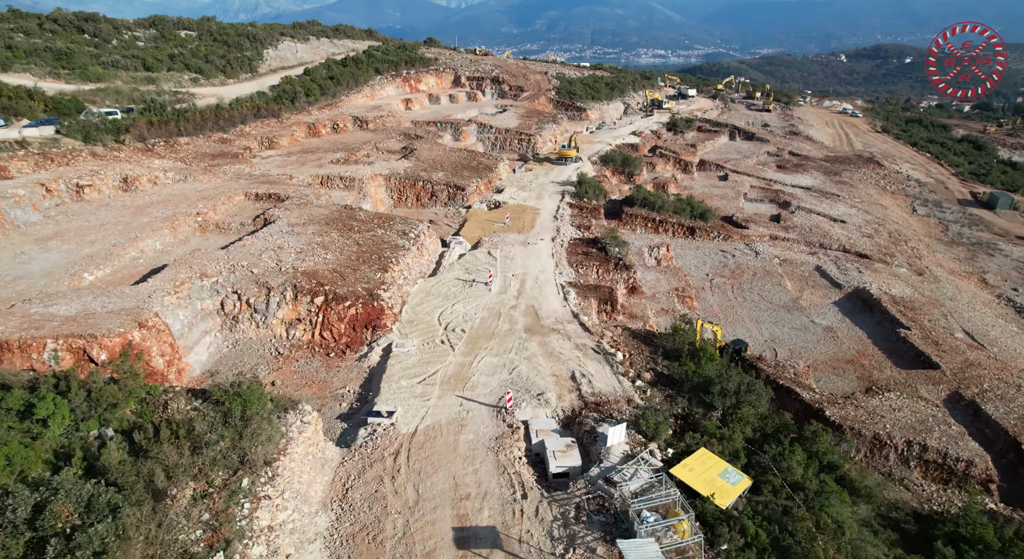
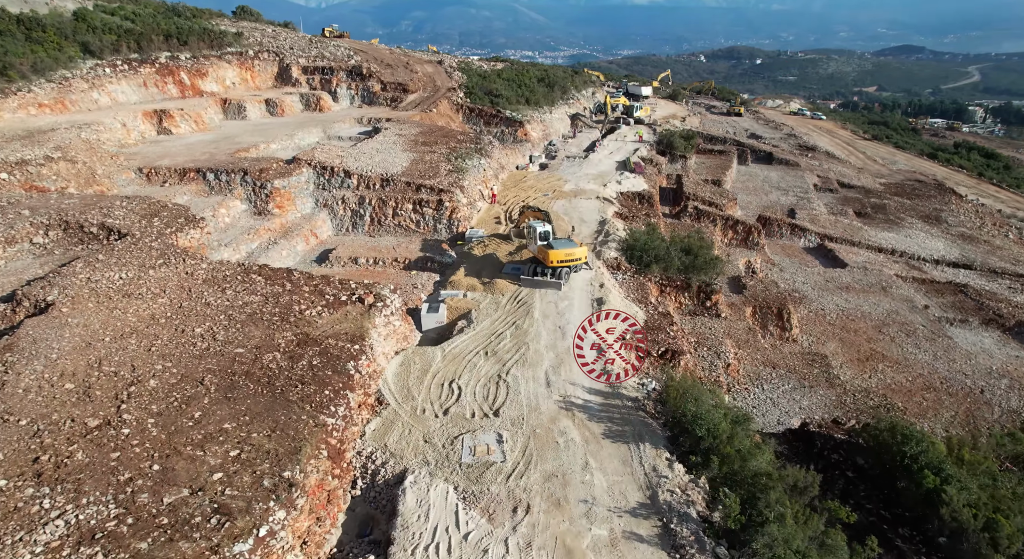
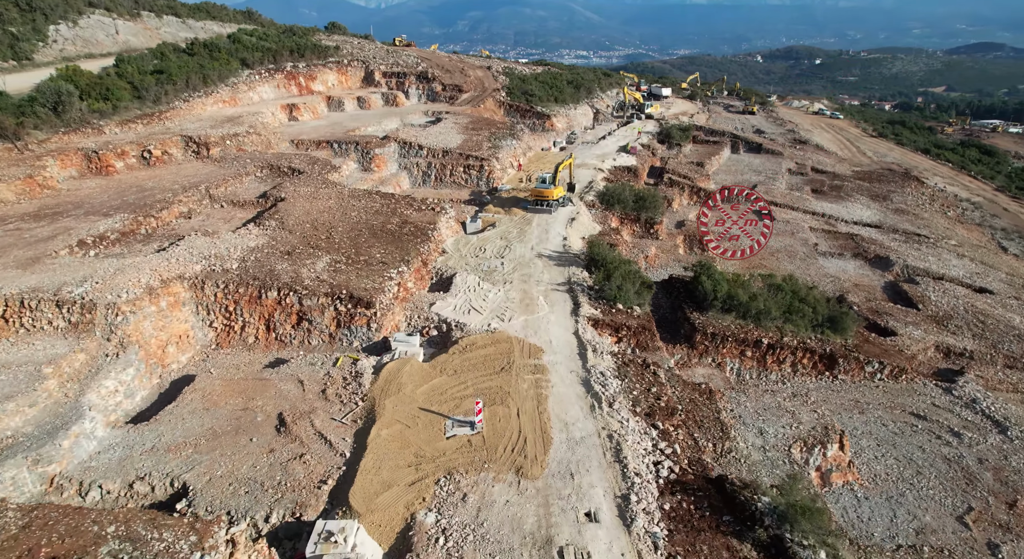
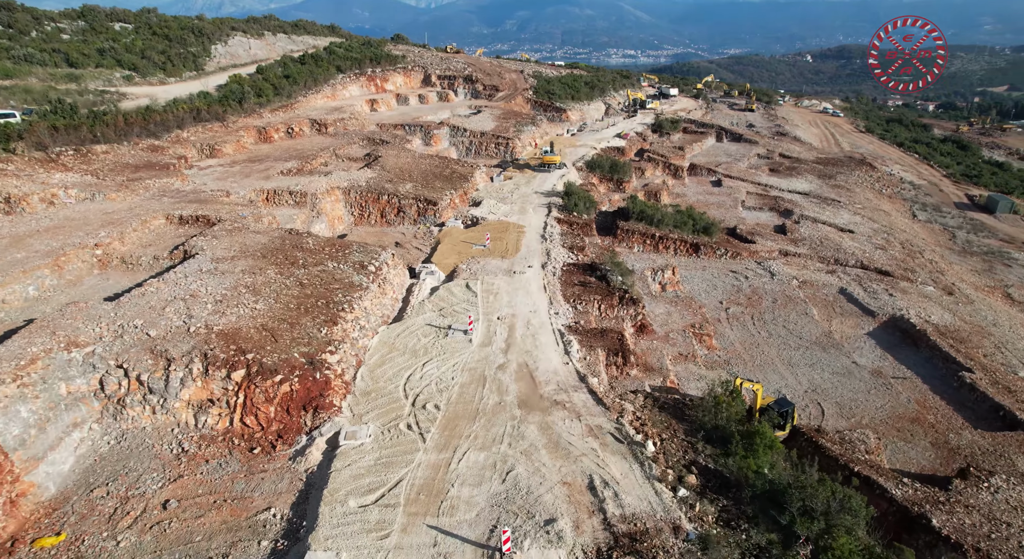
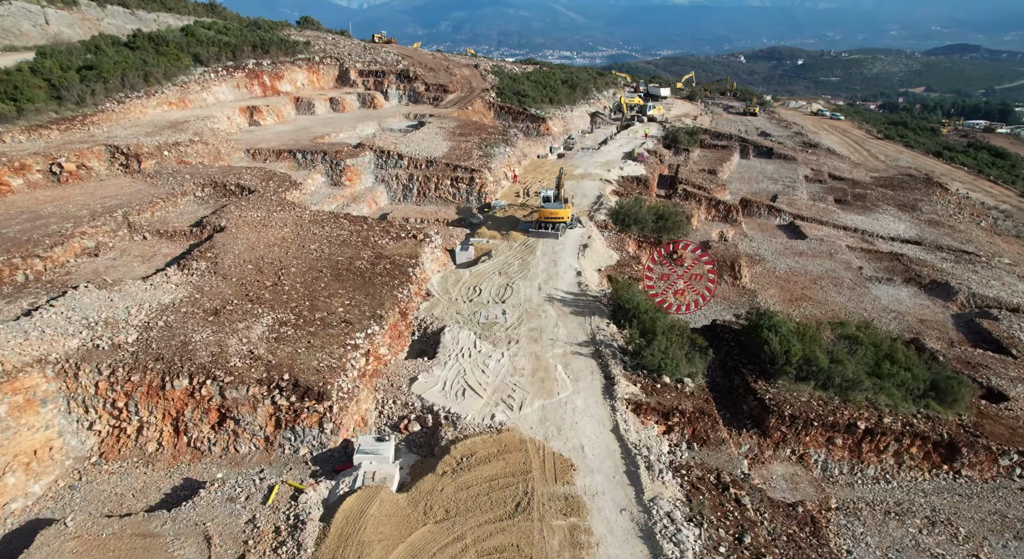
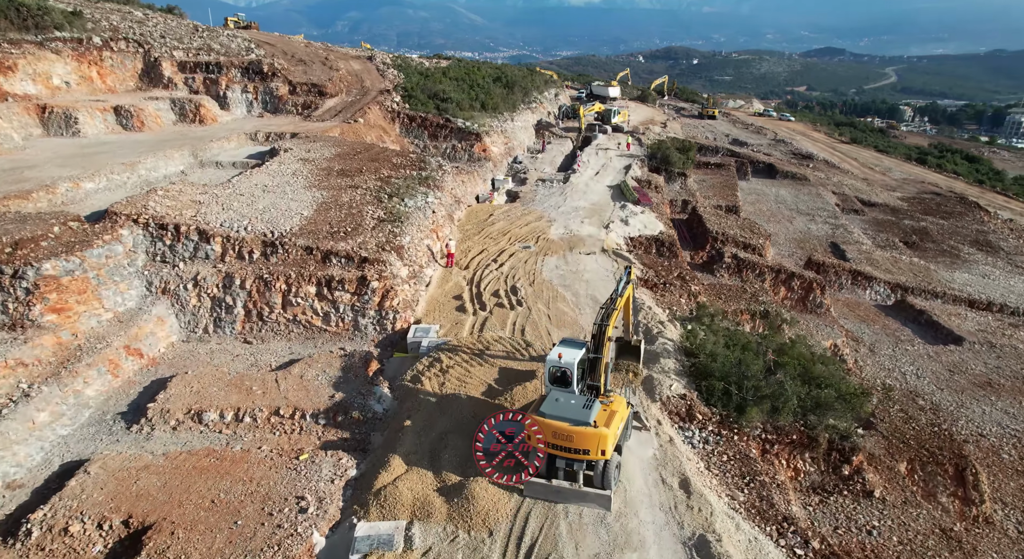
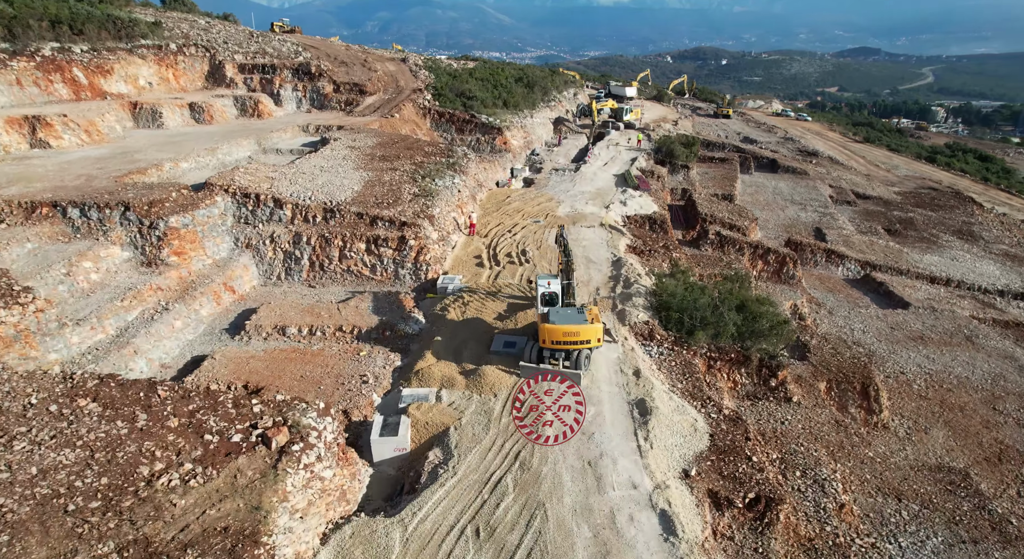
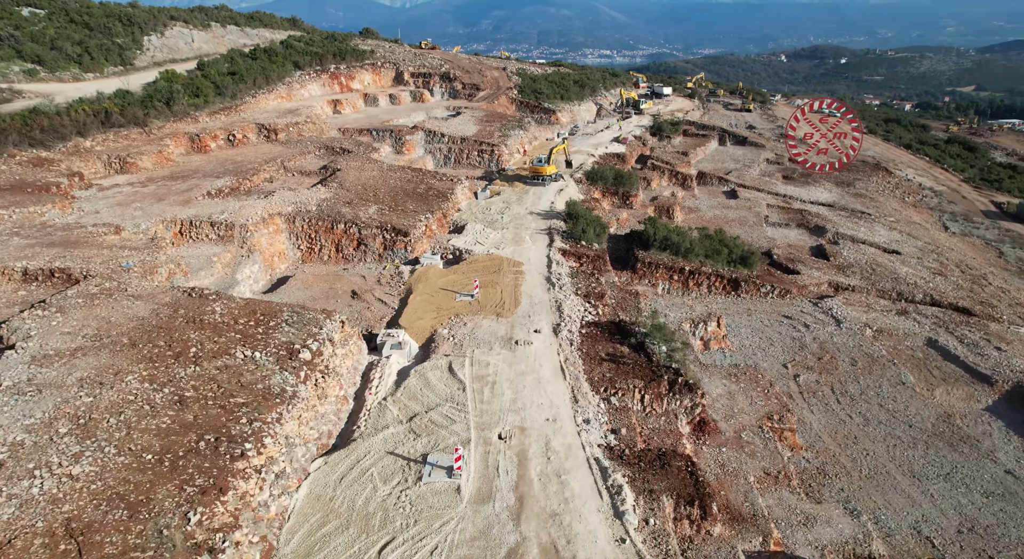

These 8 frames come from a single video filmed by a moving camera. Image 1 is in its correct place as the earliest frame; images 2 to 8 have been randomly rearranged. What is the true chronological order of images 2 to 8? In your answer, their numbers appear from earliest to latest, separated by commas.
4, 8, 3, 5, 2, 7, 6
